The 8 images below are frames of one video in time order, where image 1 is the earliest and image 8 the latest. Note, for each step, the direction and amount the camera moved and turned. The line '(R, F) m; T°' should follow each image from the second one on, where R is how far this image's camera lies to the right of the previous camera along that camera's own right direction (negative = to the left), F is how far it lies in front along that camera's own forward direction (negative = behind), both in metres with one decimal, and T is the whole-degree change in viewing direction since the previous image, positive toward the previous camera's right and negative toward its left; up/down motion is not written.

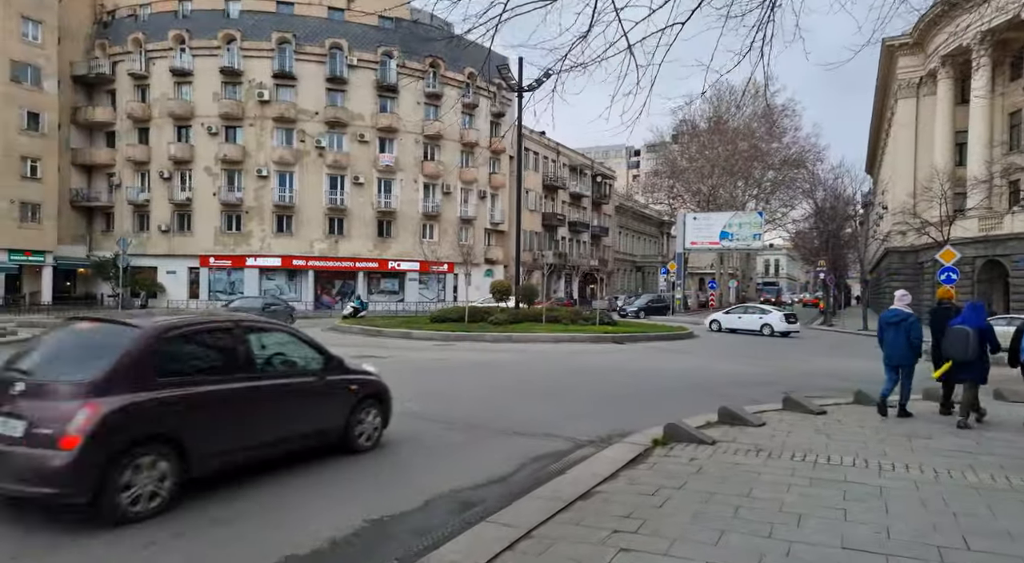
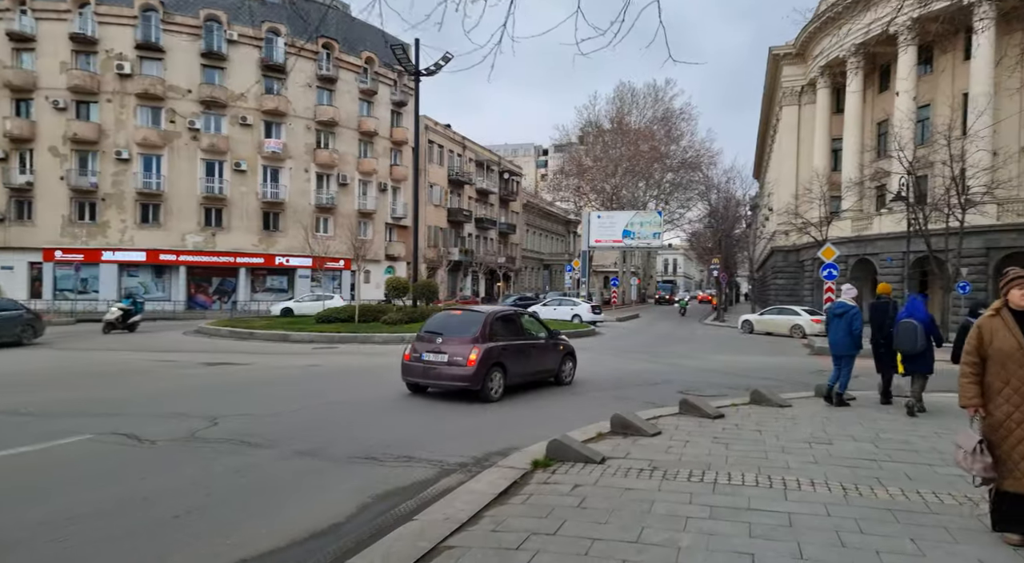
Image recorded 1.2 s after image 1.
(+0.2, +1.1) m; +8°
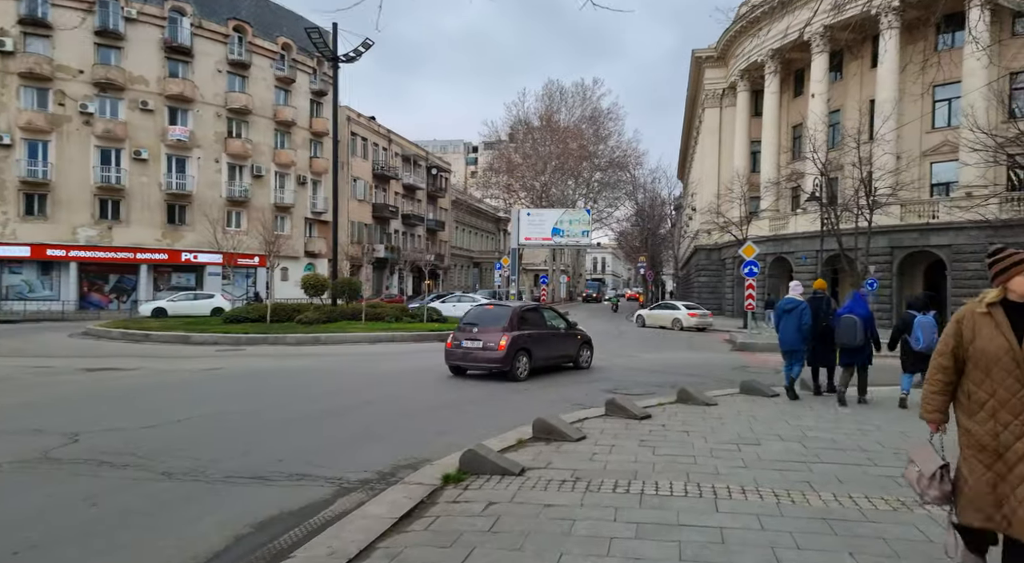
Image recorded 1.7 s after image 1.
(+0.2, +0.5) m; +6°
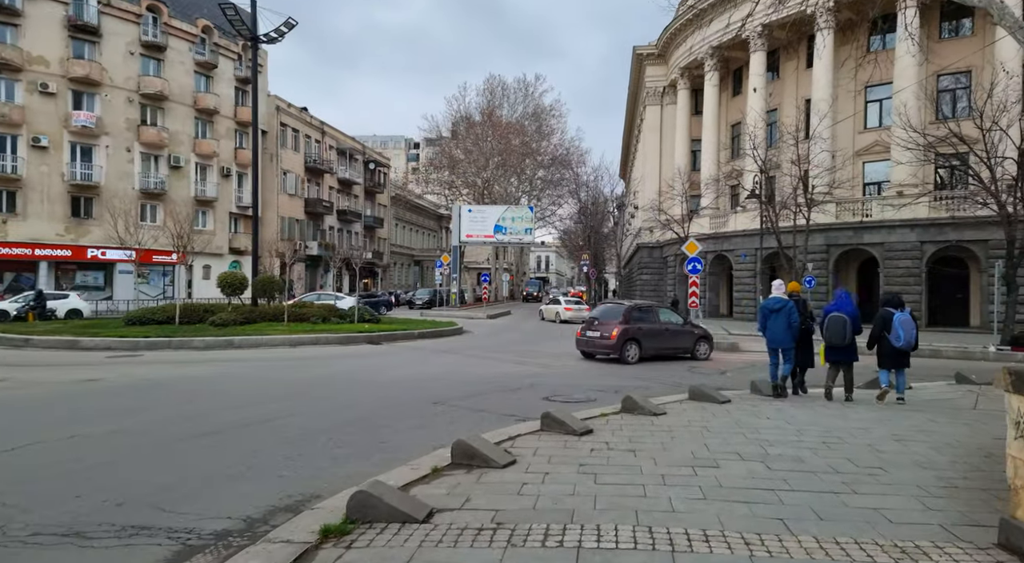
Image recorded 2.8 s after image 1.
(+0.2, +1.1) m; +5°
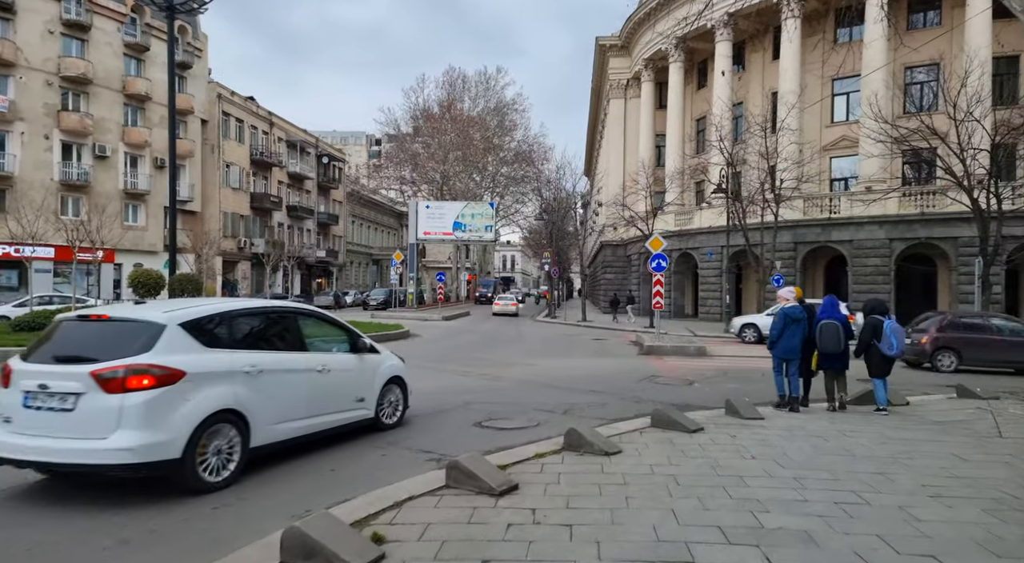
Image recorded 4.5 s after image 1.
(+0.5, +1.8) m; +3°
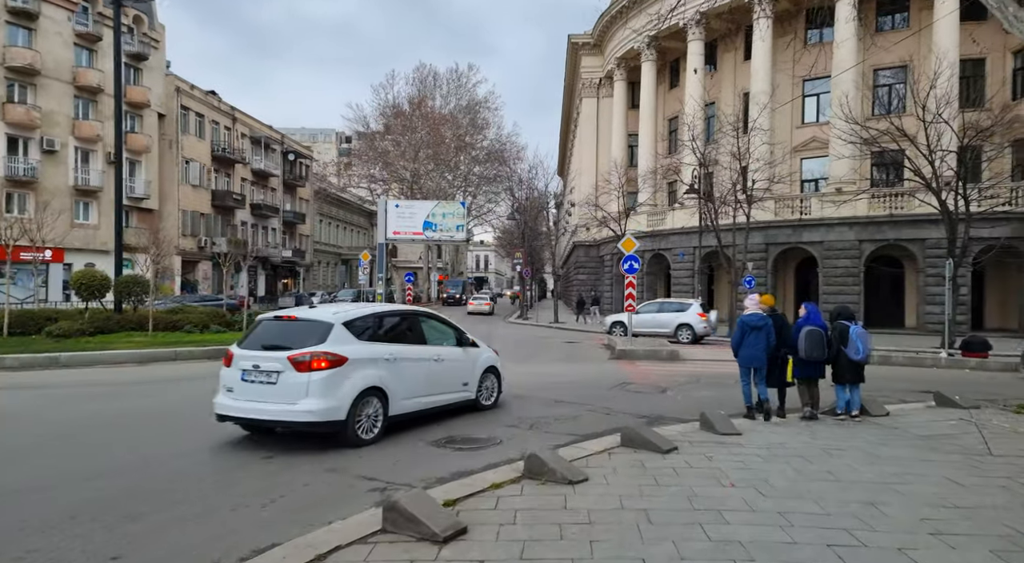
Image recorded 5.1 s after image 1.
(+0.1, +0.6) m; +2°
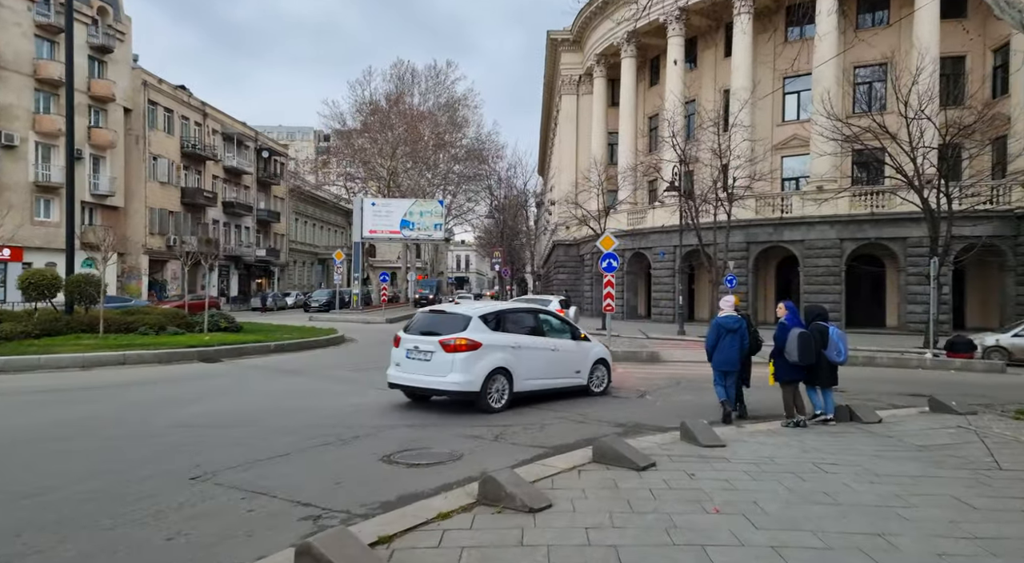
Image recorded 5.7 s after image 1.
(+0.2, +0.7) m; +1°
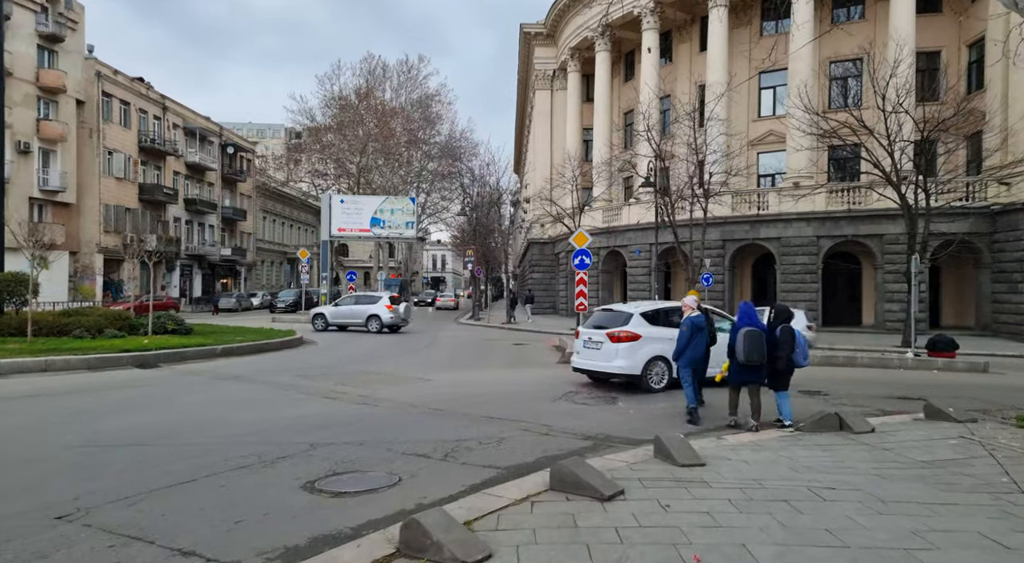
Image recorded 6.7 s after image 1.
(+0.3, +0.9) m; +2°
